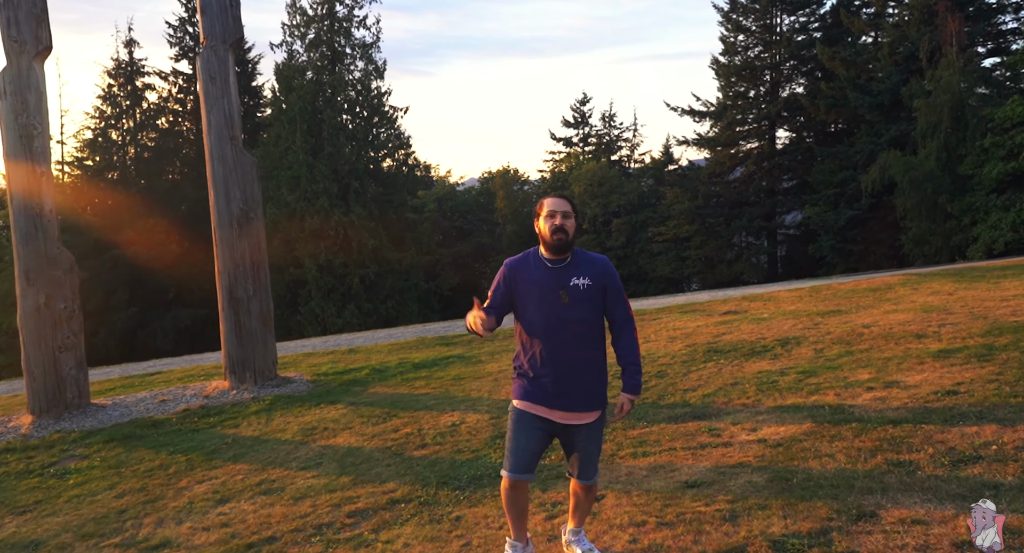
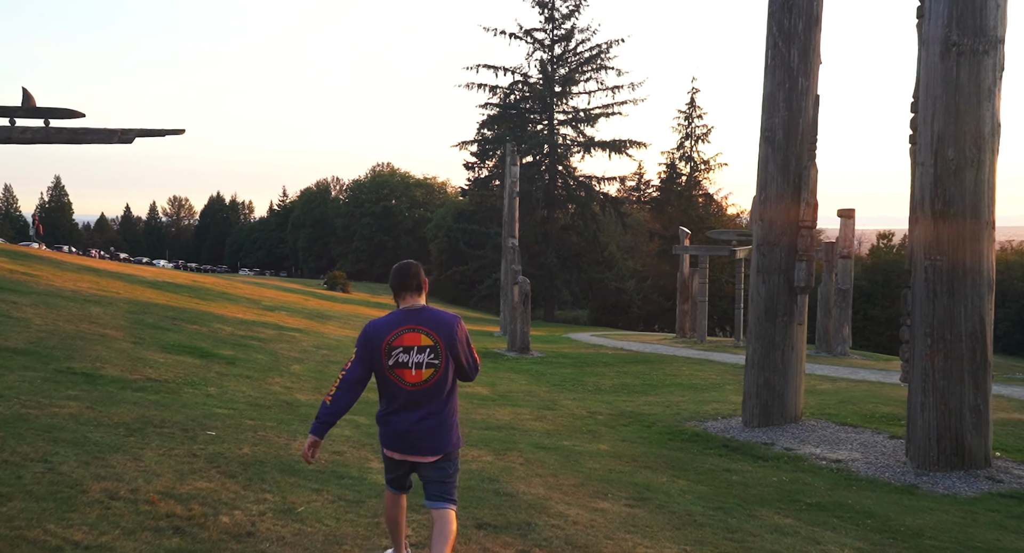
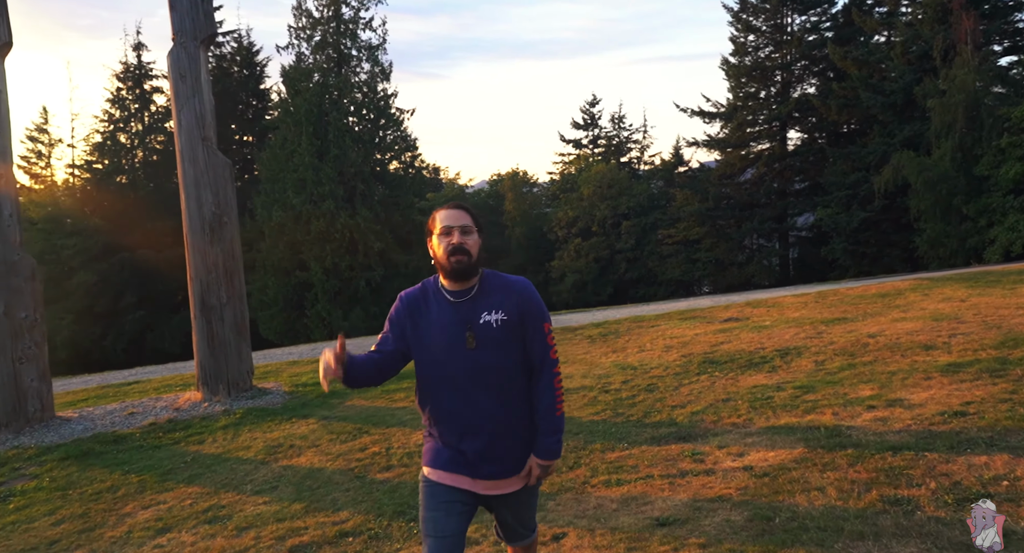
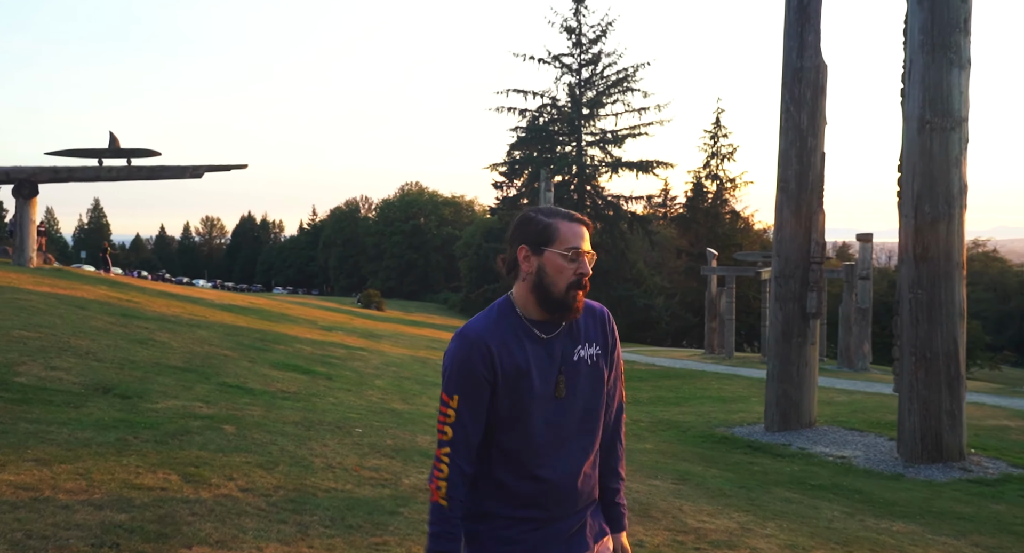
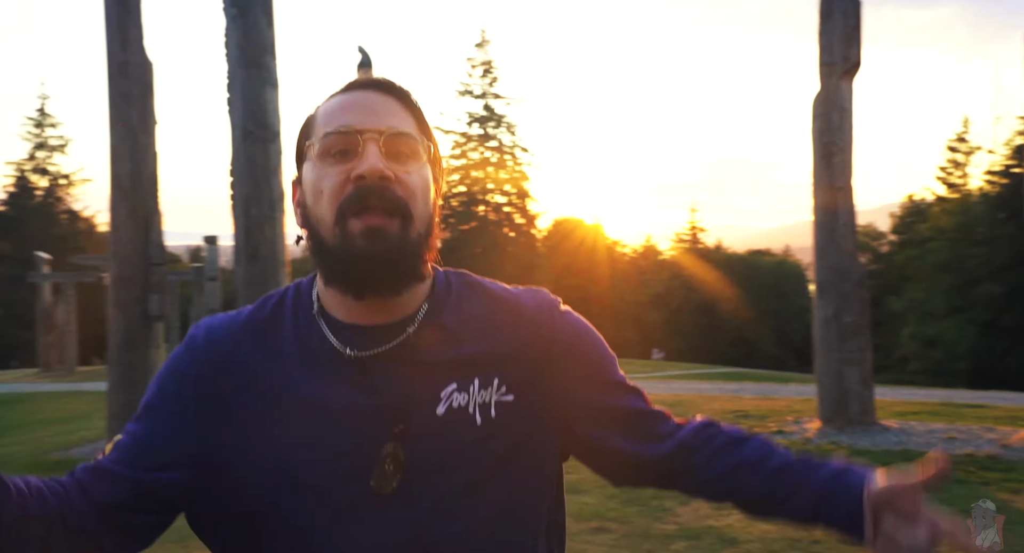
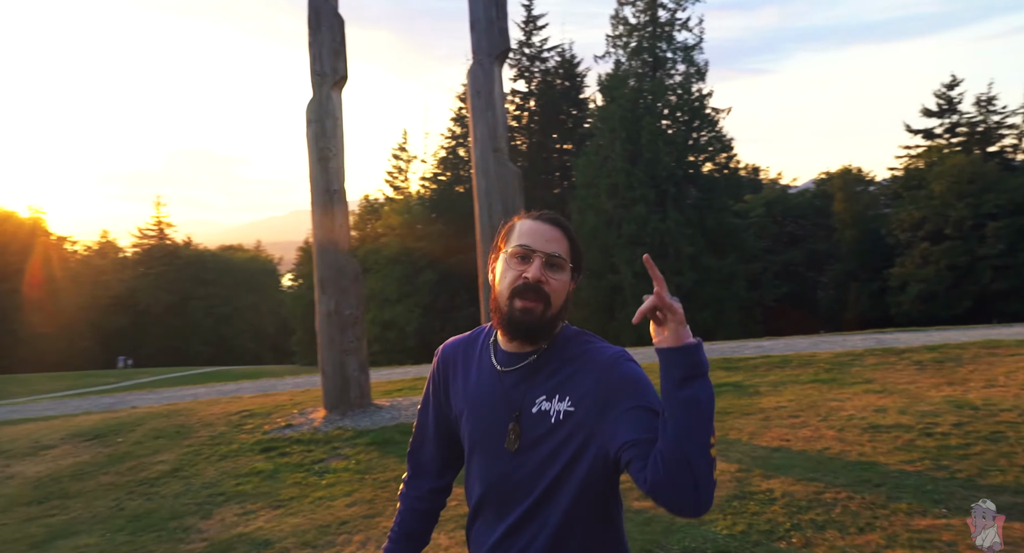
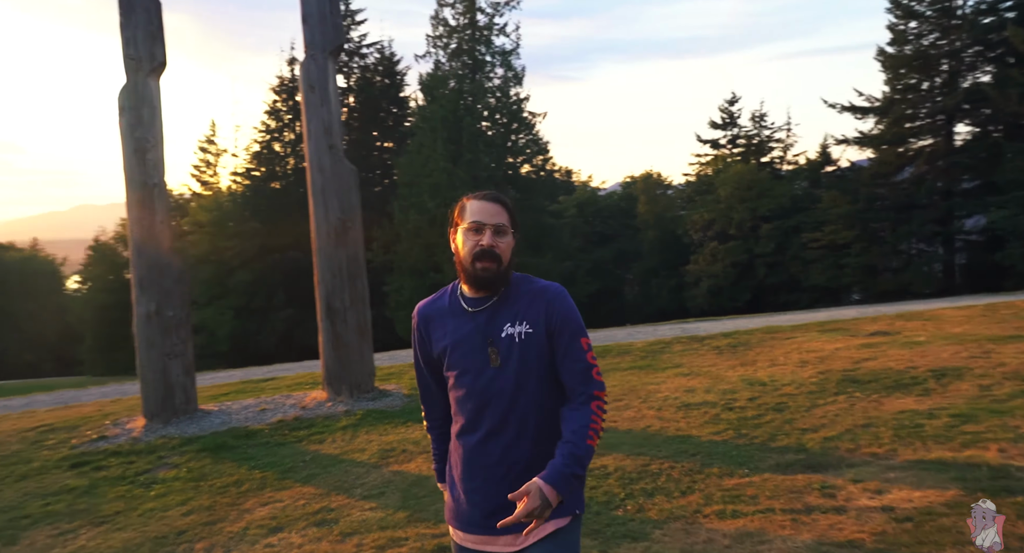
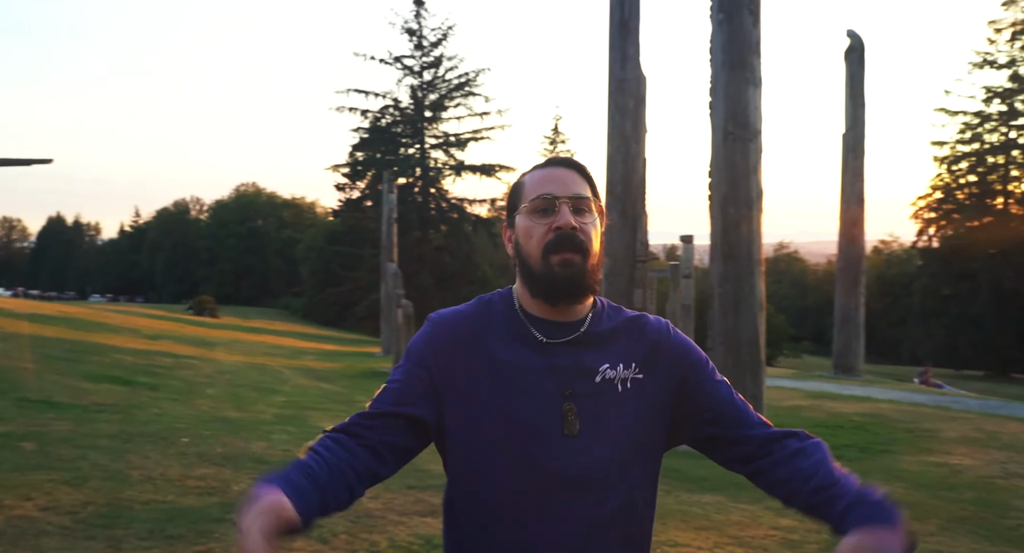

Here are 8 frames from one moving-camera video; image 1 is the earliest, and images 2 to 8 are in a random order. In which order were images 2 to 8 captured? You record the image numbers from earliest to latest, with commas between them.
3, 7, 6, 5, 8, 4, 2
